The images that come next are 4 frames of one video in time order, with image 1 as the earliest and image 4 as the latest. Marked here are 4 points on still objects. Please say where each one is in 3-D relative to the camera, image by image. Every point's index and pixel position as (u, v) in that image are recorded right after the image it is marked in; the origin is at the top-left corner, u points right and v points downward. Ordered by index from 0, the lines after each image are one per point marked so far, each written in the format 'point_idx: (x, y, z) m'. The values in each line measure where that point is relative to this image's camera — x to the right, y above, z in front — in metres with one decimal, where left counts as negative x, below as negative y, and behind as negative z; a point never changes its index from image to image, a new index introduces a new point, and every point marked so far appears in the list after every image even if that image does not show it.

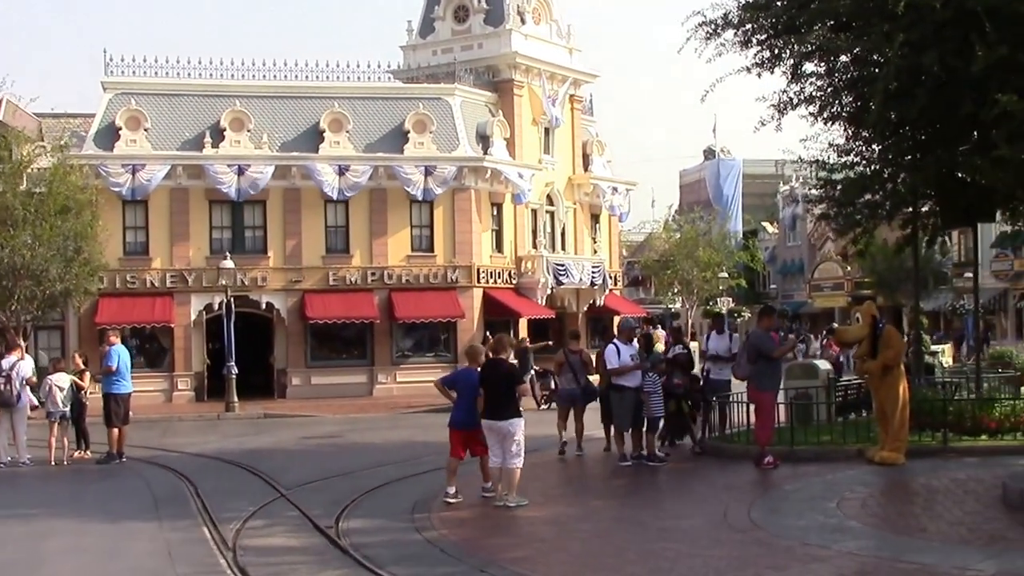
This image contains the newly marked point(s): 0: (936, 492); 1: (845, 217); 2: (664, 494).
0: (+3.1, -1.5, +10.7) m
1: (+4.1, +0.9, +17.7) m
2: (+1.2, -1.6, +11.3) m
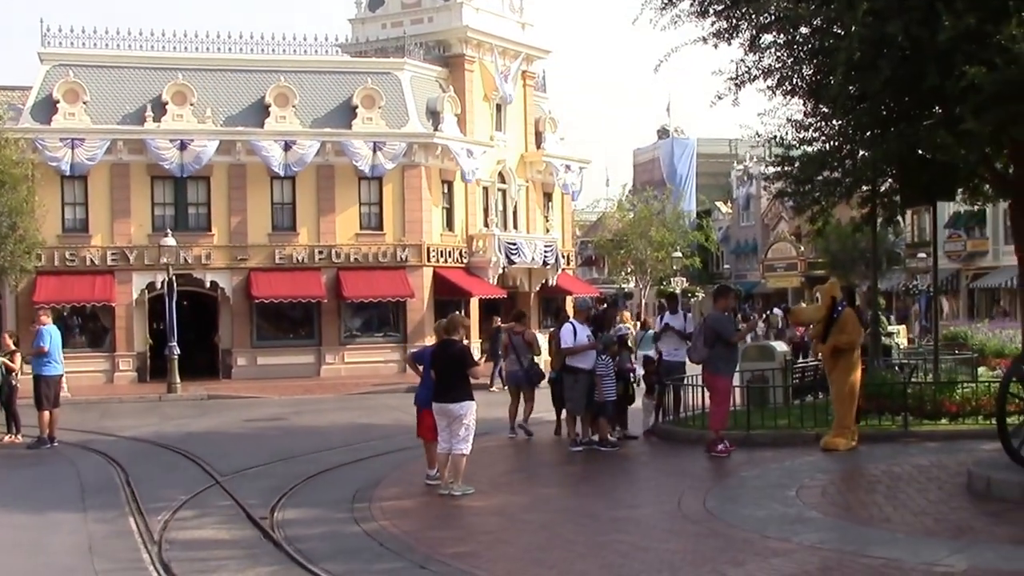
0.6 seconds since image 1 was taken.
0: (+2.7, -1.4, +10.3) m
1: (+3.5, +1.1, +17.3) m
2: (+0.8, -1.5, +10.8) m
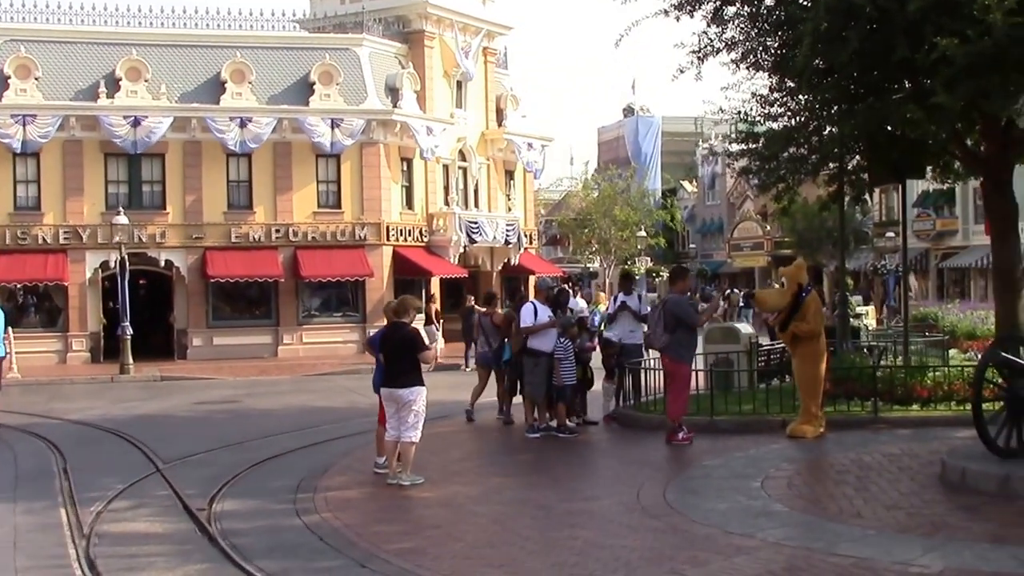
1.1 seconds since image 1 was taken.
0: (+2.4, -1.2, +9.9) m
1: (+3.0, +1.3, +16.8) m
2: (+0.4, -1.3, +10.4) m
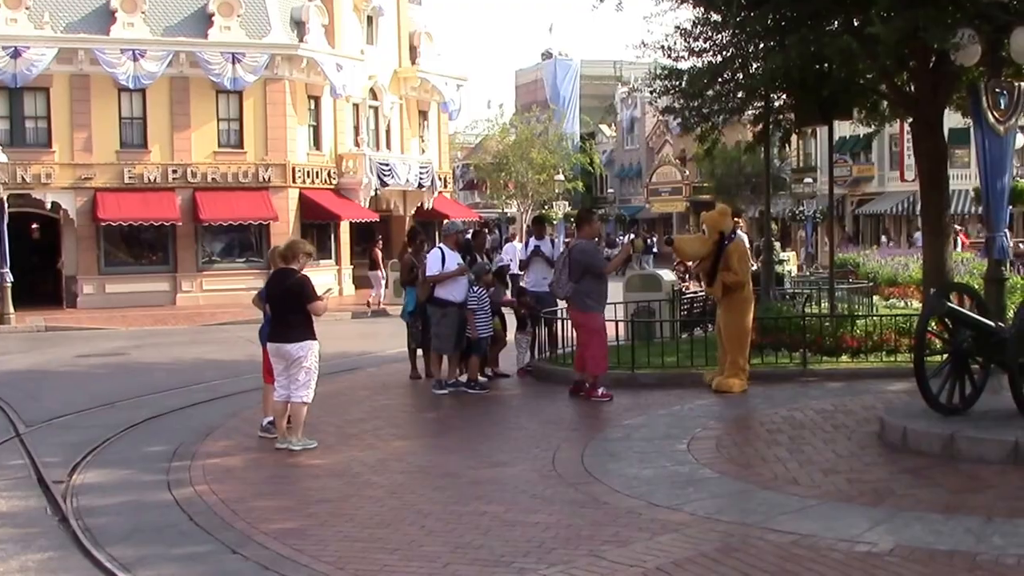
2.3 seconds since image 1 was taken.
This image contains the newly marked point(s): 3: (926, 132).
0: (+1.8, -0.9, +9.1) m
1: (+2.0, +2.0, +16.0) m
2: (-0.2, -0.9, +9.5) m
3: (+4.1, +1.6, +14.3) m
